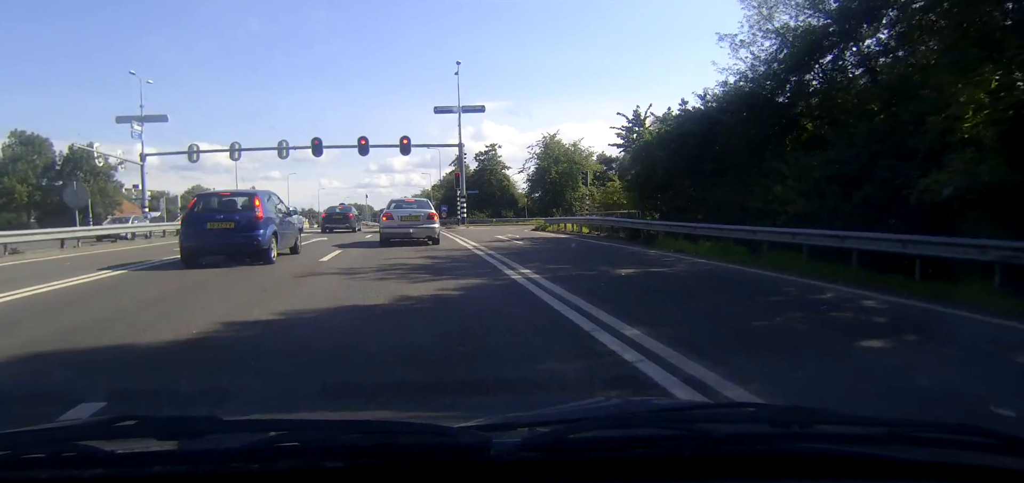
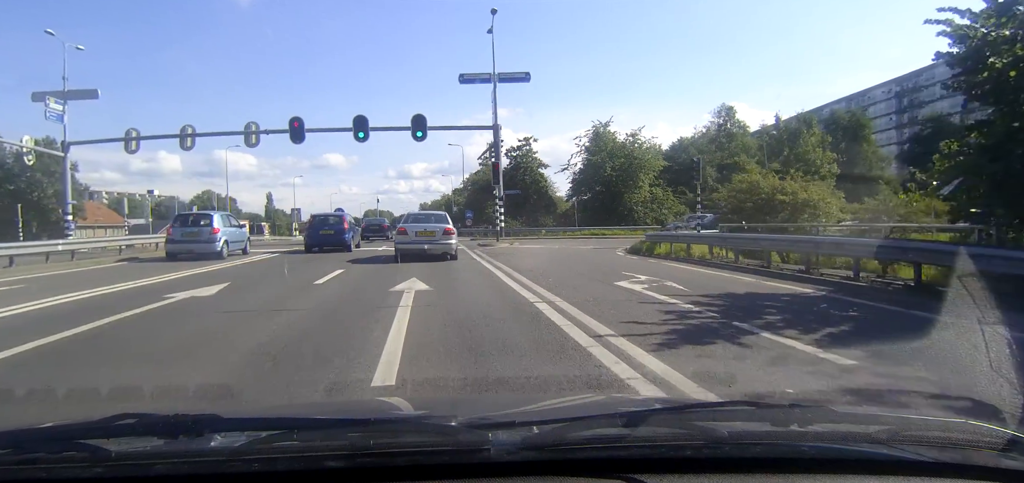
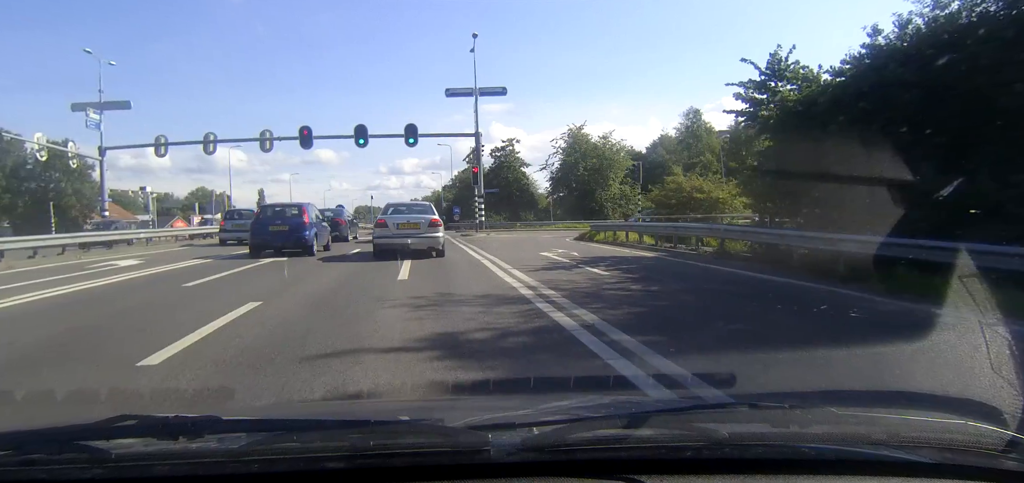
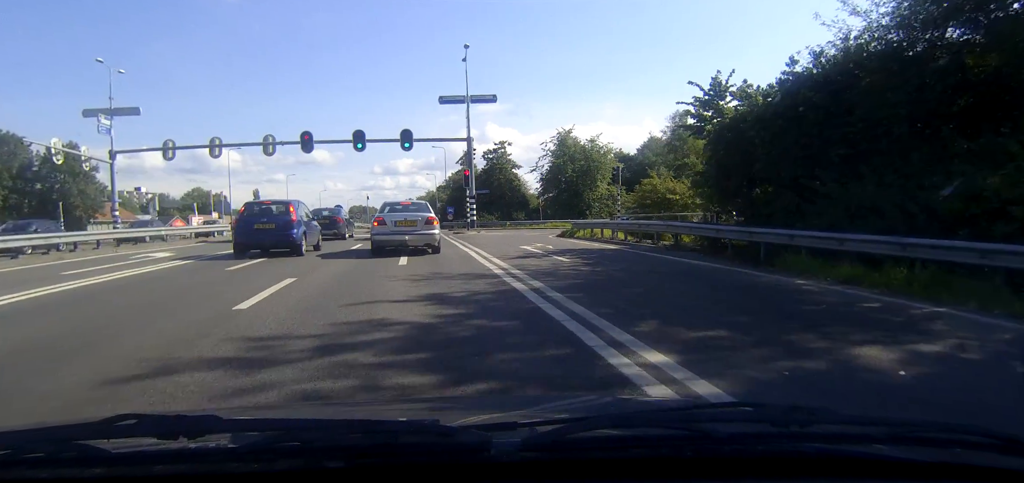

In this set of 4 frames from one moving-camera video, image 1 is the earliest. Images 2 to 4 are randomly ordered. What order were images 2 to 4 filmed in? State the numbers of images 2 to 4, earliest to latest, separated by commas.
4, 3, 2
